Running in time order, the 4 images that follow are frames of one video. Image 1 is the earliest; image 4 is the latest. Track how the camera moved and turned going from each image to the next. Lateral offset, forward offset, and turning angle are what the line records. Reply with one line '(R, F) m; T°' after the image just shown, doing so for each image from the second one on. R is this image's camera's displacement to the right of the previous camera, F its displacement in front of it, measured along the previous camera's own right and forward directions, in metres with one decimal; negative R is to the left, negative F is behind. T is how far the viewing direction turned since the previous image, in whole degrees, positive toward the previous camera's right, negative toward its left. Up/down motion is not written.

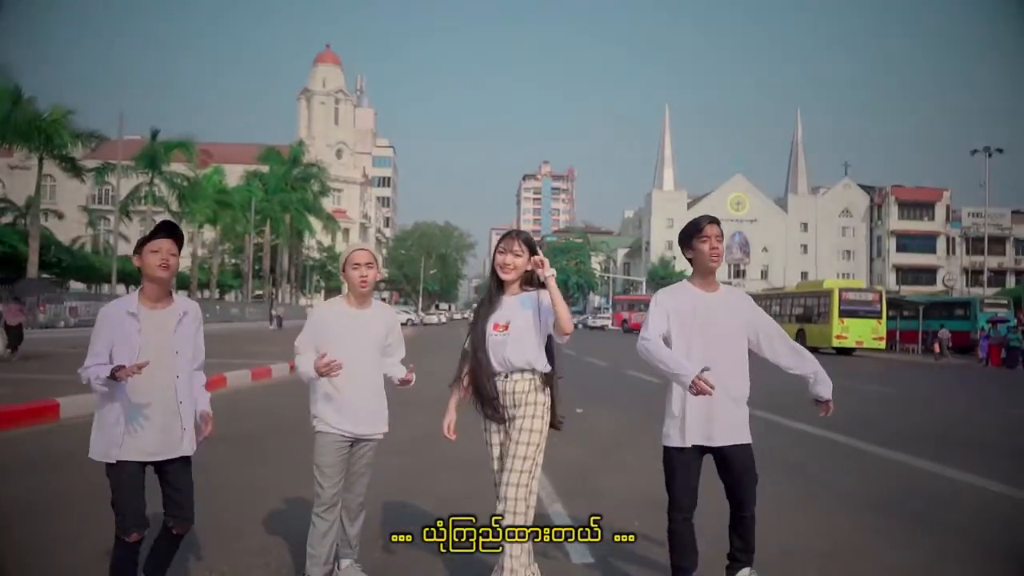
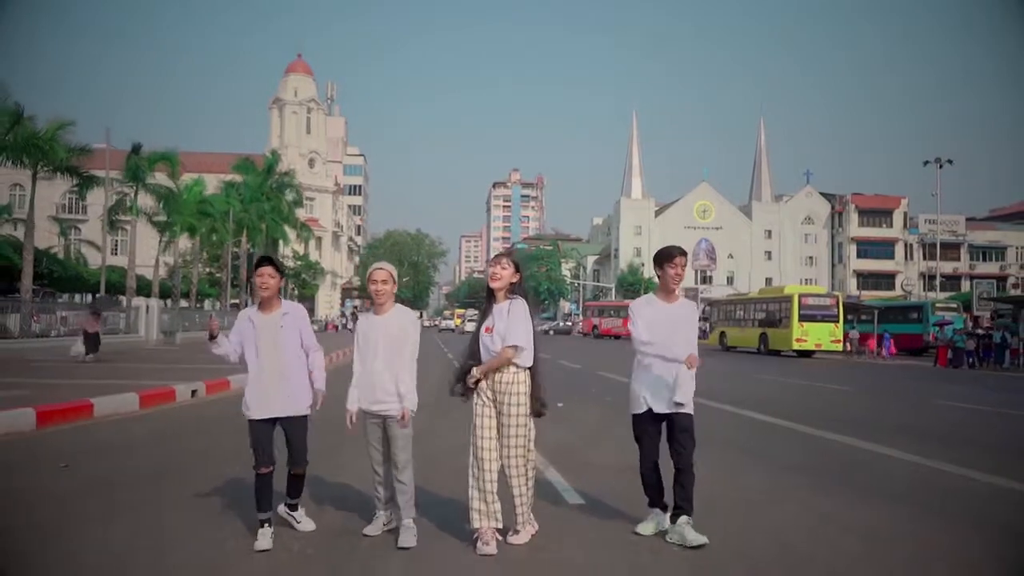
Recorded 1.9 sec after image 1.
(-0.2, -1.0) m; +2°
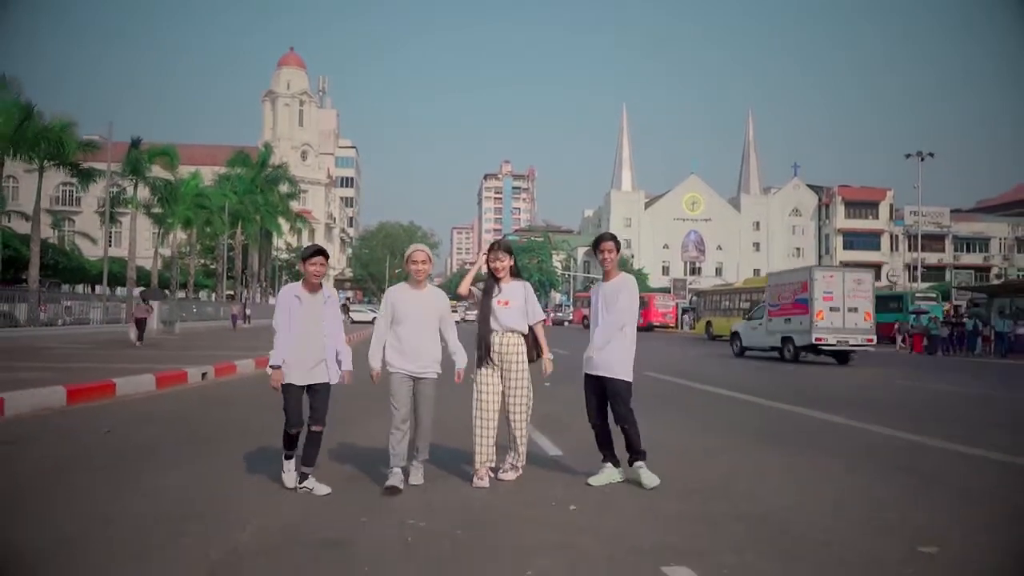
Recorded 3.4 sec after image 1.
(0.0, -0.7) m; +1°
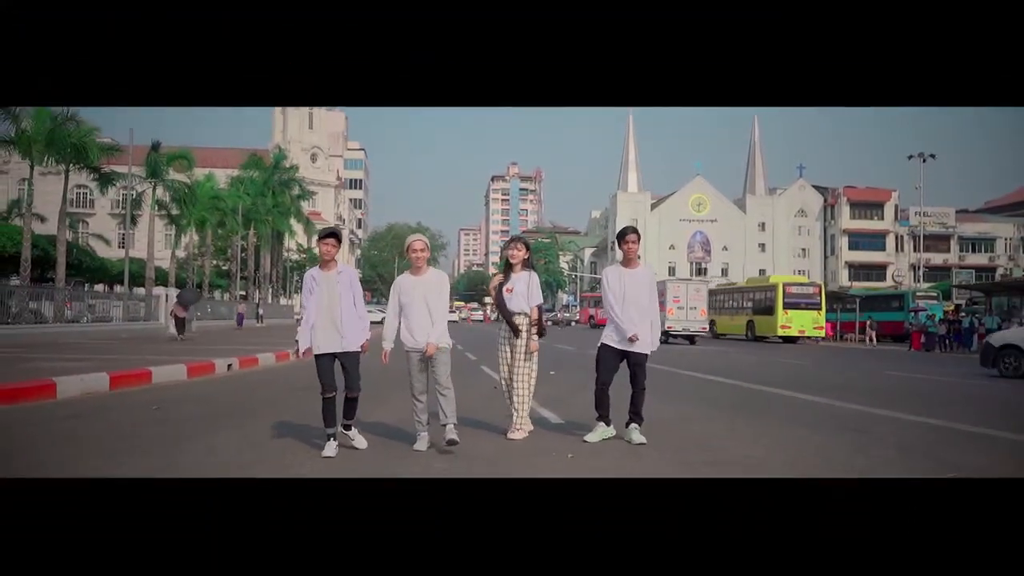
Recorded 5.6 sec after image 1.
(0.0, -0.7) m; 0°
